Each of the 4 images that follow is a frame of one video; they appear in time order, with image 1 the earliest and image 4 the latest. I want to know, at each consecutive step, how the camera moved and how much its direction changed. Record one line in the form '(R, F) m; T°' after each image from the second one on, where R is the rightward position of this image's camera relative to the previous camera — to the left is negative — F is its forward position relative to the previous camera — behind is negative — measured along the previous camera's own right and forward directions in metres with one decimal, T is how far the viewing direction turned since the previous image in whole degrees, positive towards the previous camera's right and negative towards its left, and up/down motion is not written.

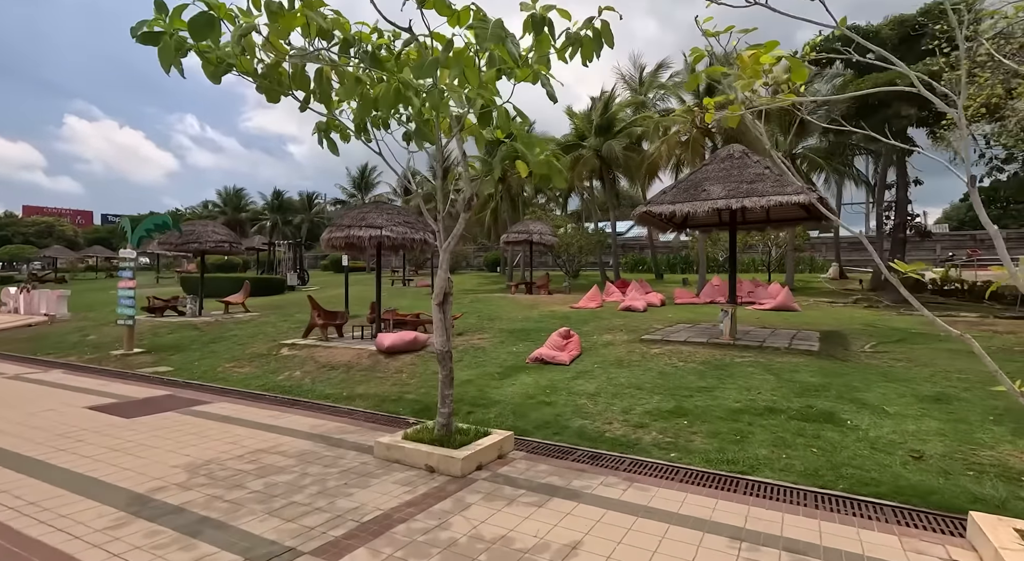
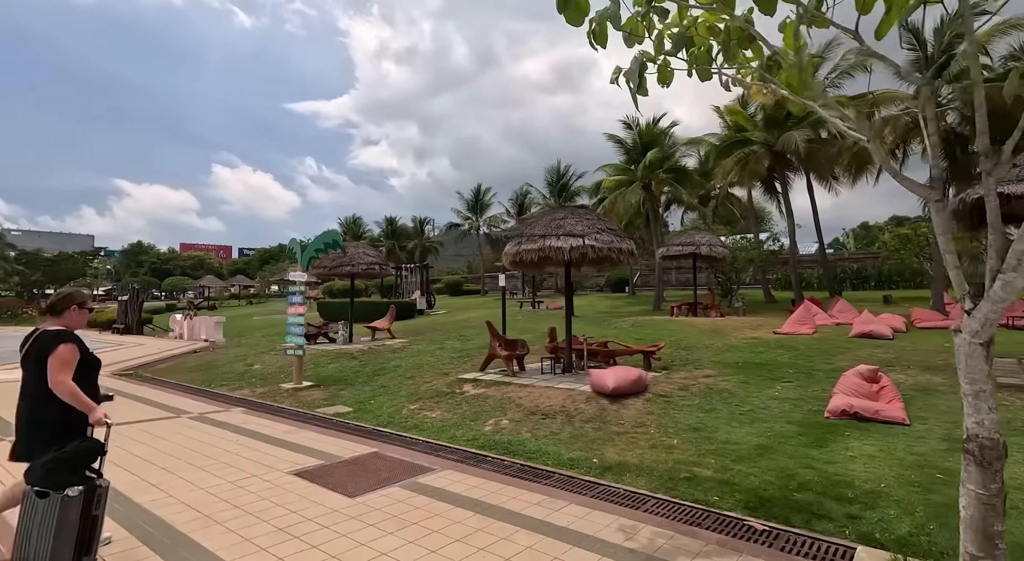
(-2.1, +1.9) m; -10°
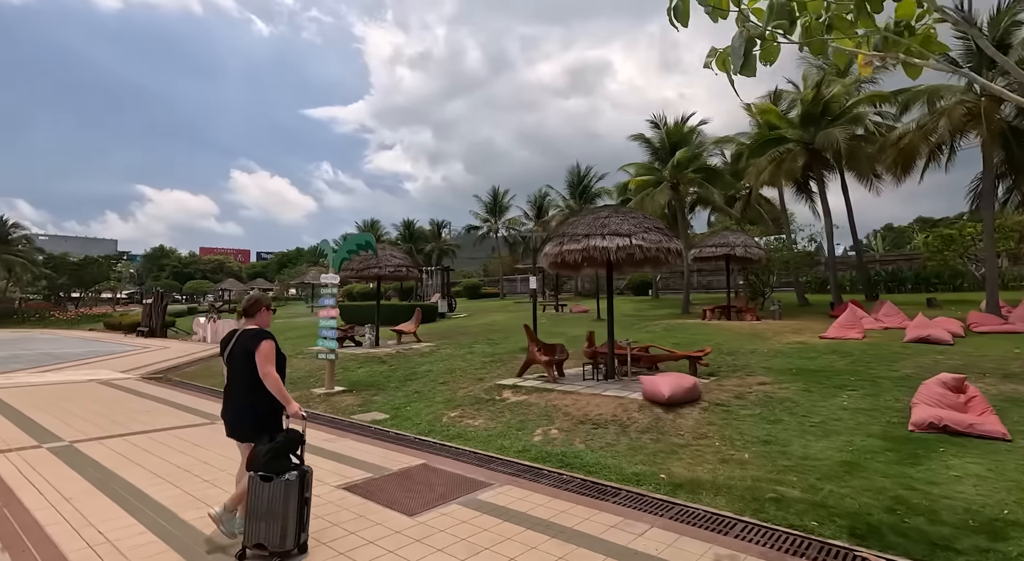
(-0.4, +0.4) m; -2°
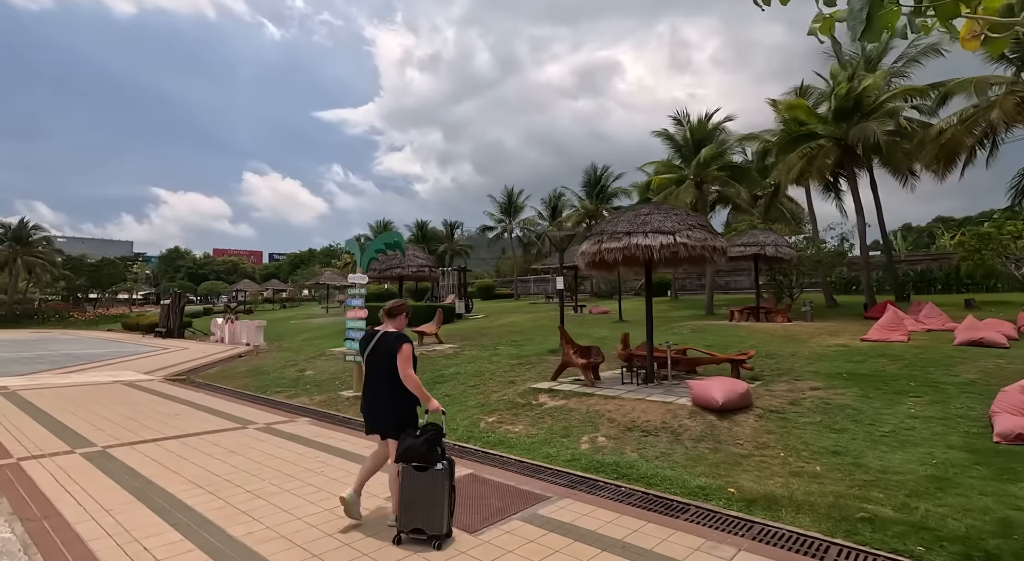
(-0.4, +0.3) m; -1°
